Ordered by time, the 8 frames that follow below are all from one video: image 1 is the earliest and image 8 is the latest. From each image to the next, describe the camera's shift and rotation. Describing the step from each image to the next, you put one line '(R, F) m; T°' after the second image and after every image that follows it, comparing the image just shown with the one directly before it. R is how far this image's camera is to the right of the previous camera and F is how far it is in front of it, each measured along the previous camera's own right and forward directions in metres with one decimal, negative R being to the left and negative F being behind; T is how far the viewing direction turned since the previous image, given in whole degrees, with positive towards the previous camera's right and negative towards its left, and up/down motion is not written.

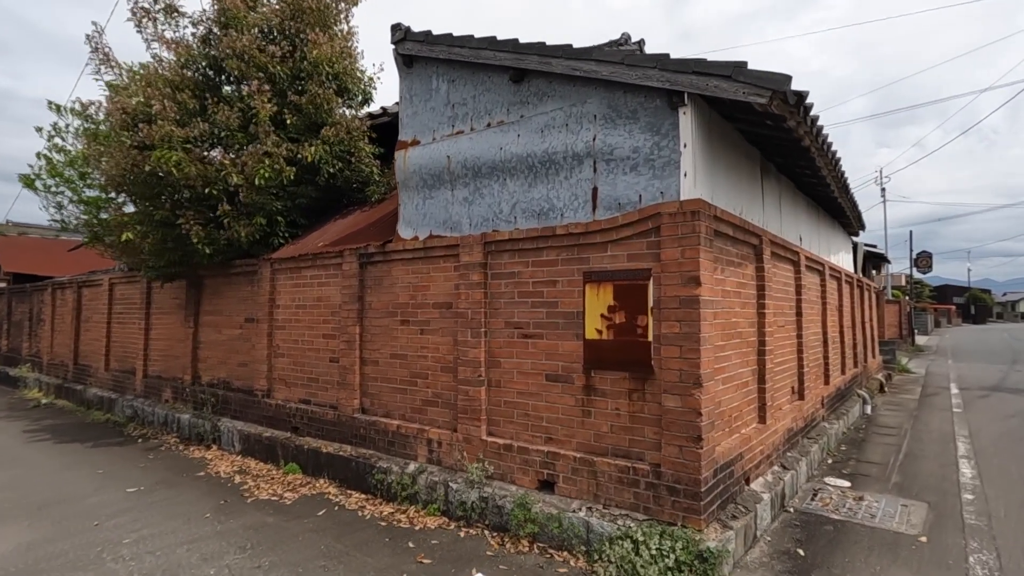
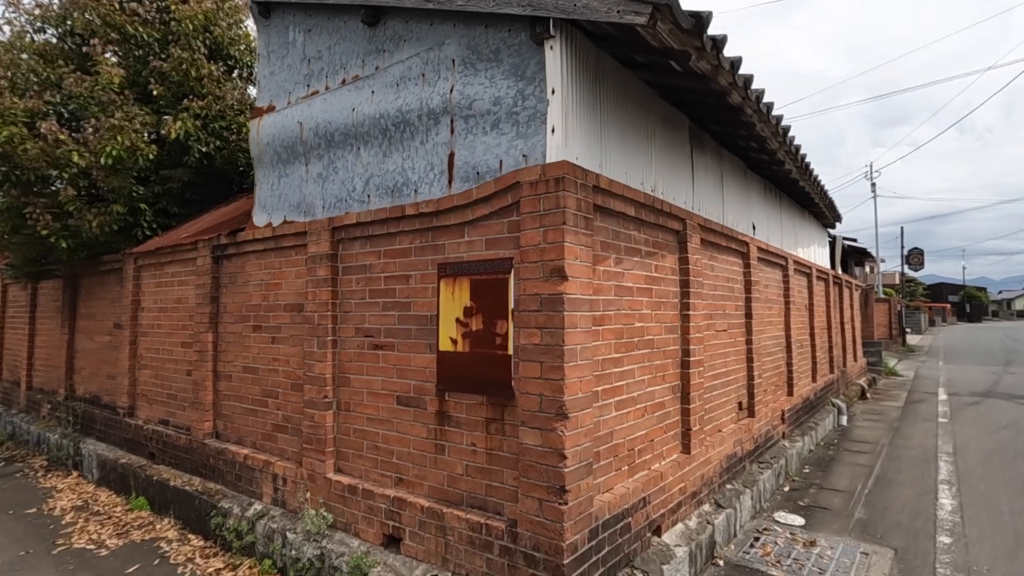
(+1.0, +1.0) m; 0°
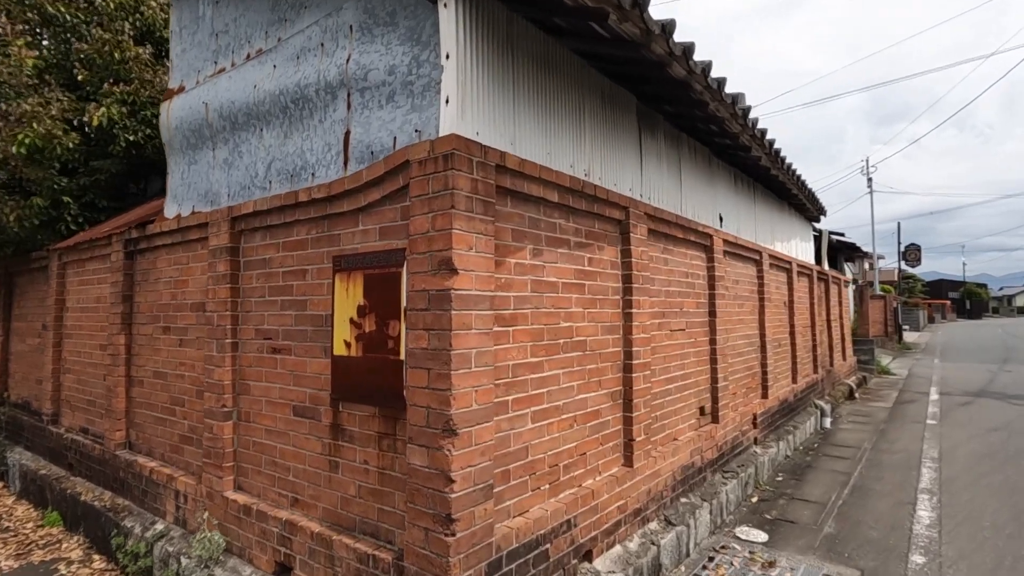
(+0.5, +0.4) m; 0°
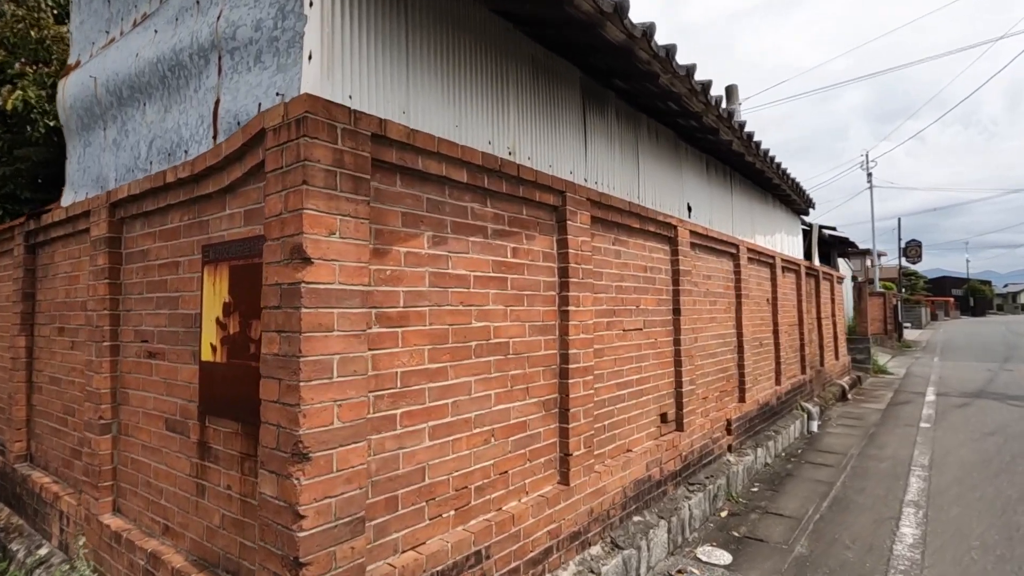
(+0.5, +0.4) m; 0°
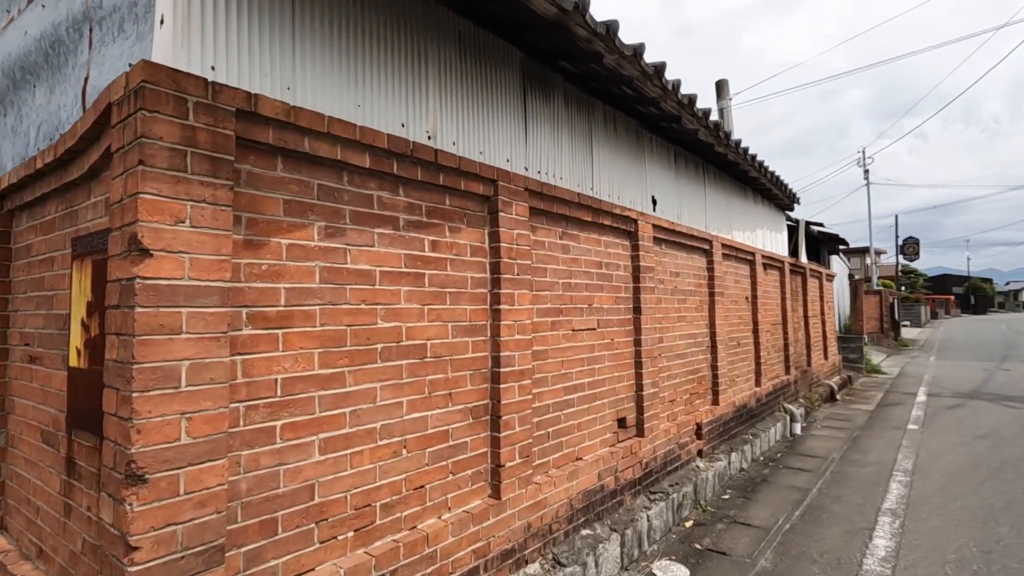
(+0.4, +0.2) m; 0°
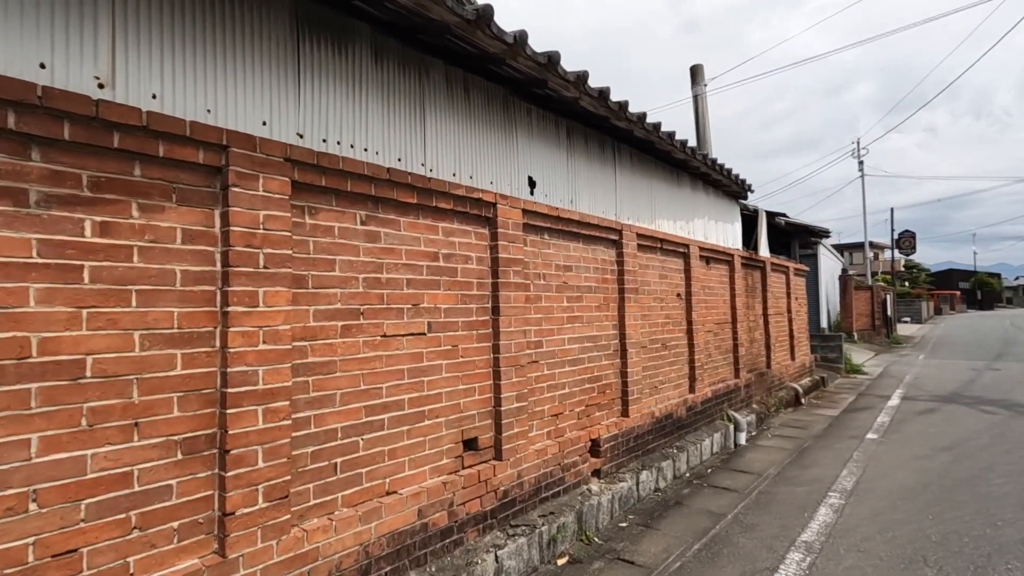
(+1.1, +0.7) m; -1°
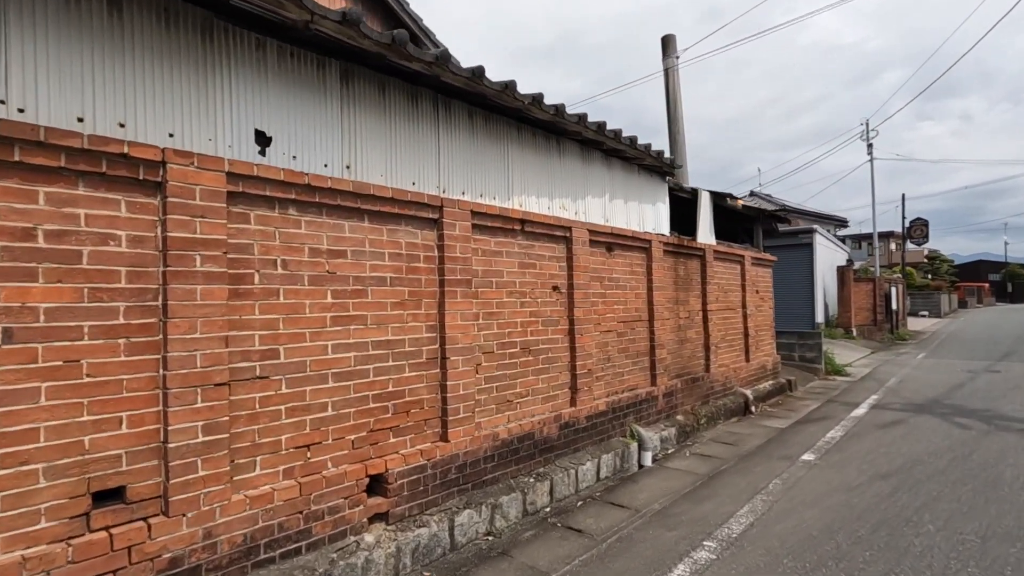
(+1.7, +1.0) m; -2°
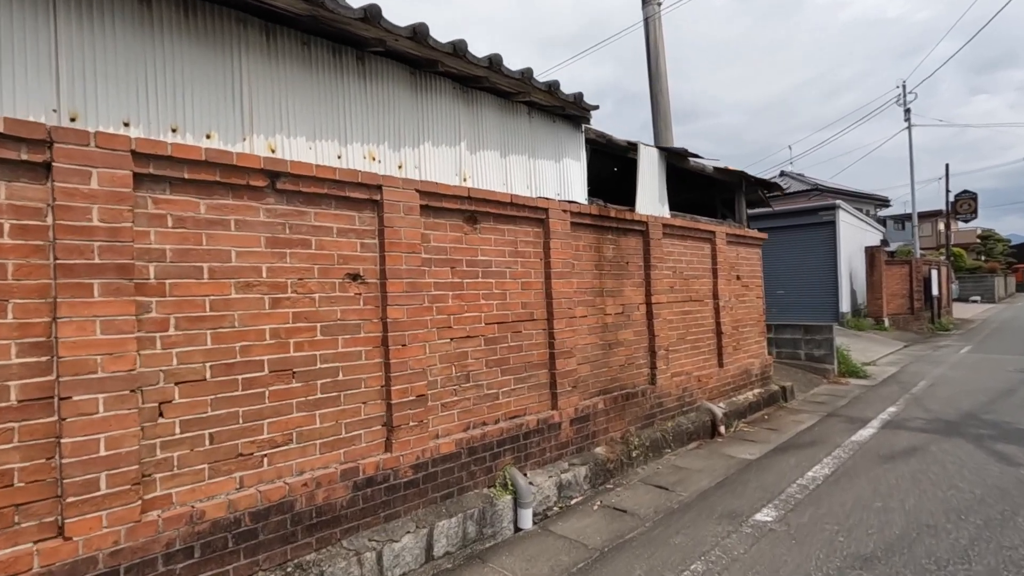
(+1.6, +1.7) m; -4°
